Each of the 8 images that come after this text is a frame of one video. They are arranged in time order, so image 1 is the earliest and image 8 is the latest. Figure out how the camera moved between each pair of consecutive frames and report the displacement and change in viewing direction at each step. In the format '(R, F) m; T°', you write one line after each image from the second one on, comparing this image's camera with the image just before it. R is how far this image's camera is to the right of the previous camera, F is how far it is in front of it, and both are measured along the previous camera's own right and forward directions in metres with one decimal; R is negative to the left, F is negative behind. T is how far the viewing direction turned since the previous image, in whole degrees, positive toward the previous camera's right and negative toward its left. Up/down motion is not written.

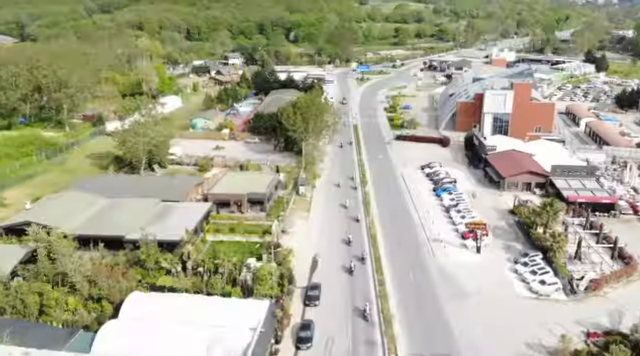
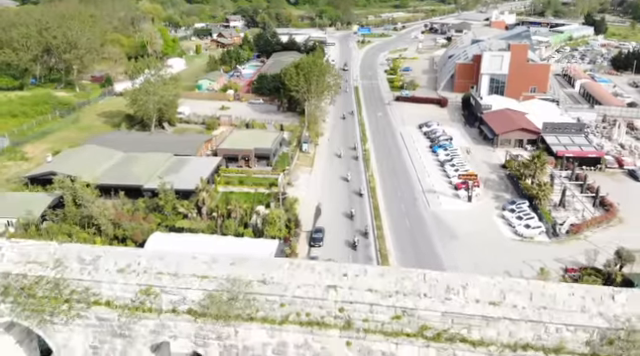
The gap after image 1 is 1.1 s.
(-0.2, -3.2) m; 0°
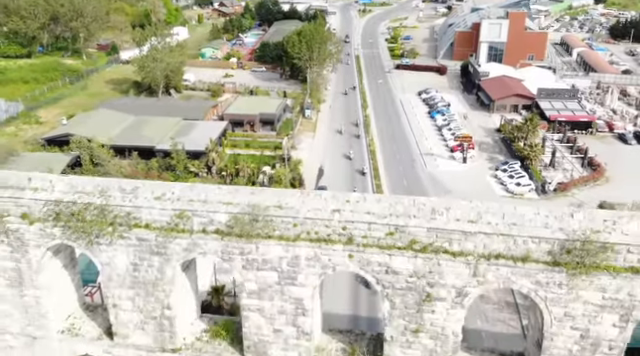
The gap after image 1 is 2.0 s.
(-0.2, -2.5) m; 0°
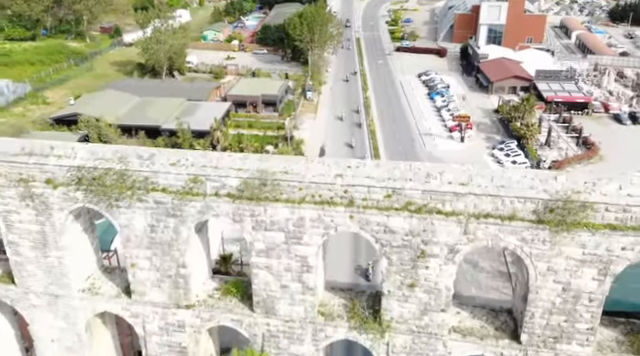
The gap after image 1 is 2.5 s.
(-0.1, -1.3) m; 0°
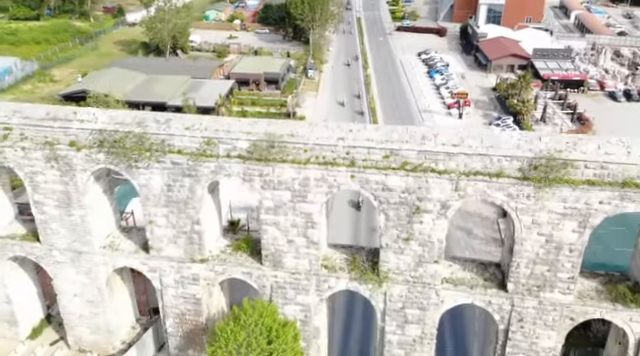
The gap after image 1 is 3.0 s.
(-0.1, -1.5) m; 0°
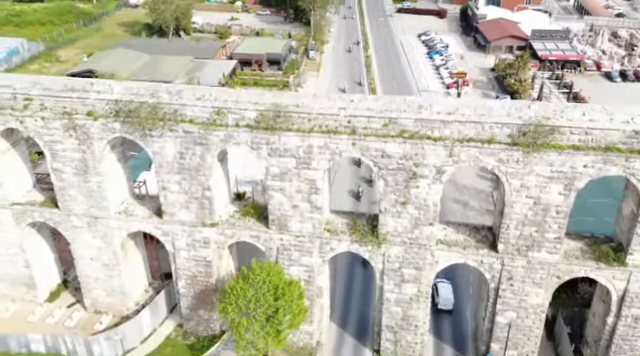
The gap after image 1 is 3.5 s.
(-0.1, -1.3) m; 0°
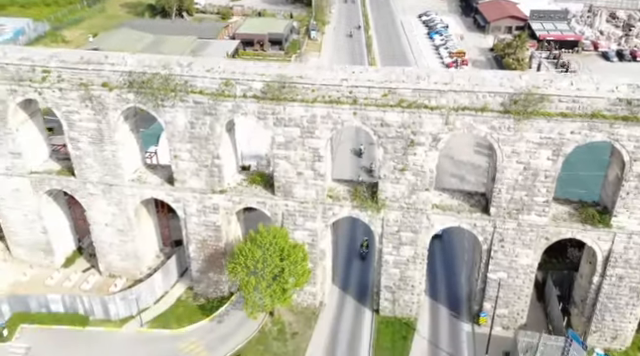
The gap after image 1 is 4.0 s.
(-0.1, -1.3) m; 0°
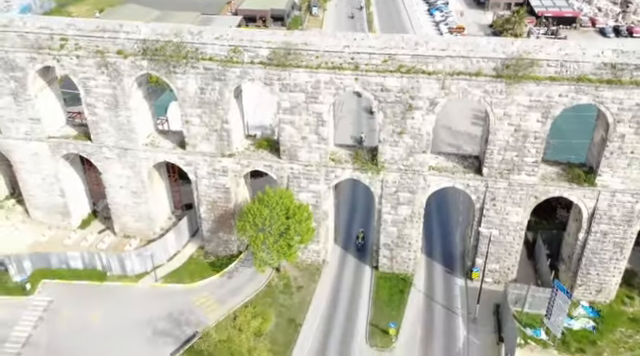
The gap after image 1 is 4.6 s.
(-0.1, -1.5) m; 0°
